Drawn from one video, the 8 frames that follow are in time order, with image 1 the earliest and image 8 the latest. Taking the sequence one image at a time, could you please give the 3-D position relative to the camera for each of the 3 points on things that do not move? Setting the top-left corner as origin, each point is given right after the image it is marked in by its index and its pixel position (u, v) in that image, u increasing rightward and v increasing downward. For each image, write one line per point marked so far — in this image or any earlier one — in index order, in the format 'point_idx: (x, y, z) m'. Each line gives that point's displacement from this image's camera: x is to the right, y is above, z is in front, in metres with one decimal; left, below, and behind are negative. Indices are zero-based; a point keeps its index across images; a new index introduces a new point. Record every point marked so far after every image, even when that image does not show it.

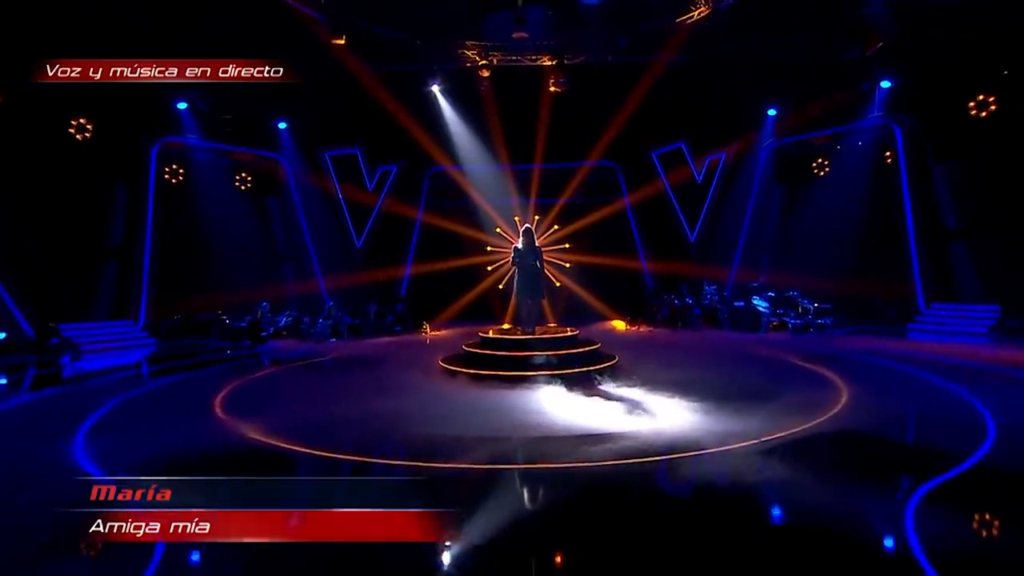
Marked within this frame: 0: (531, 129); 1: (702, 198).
0: (+0.4, +3.0, +12.9) m
1: (+3.8, +1.7, +13.5) m
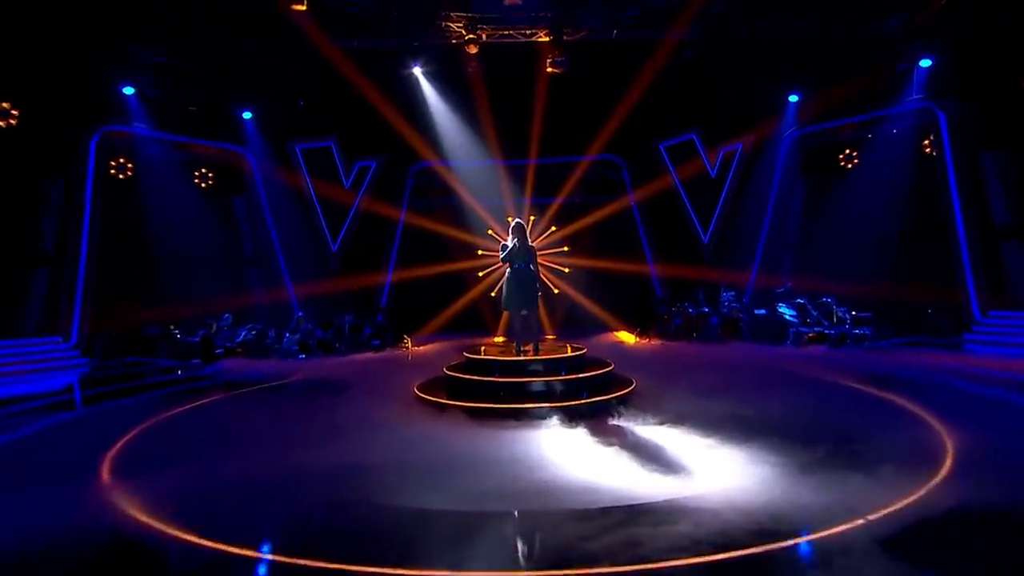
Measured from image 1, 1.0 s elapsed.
0: (+0.2, +2.8, +11.5) m
1: (+3.6, +1.6, +12.1) m
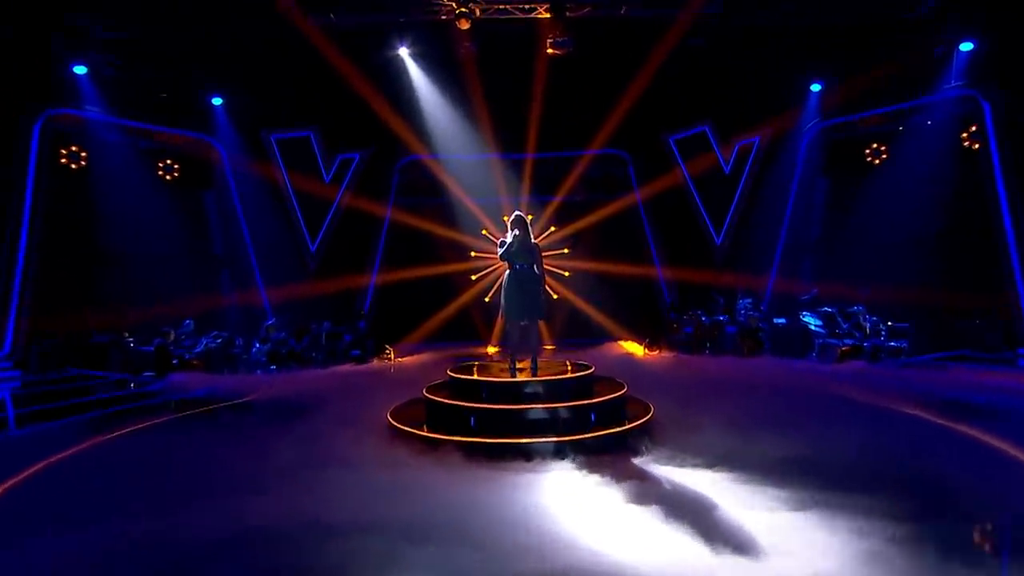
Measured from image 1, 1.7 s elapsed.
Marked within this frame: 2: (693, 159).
0: (+0.2, +2.8, +10.5) m
1: (+3.6, +1.5, +11.1) m
2: (+2.9, +2.1, +11.4) m
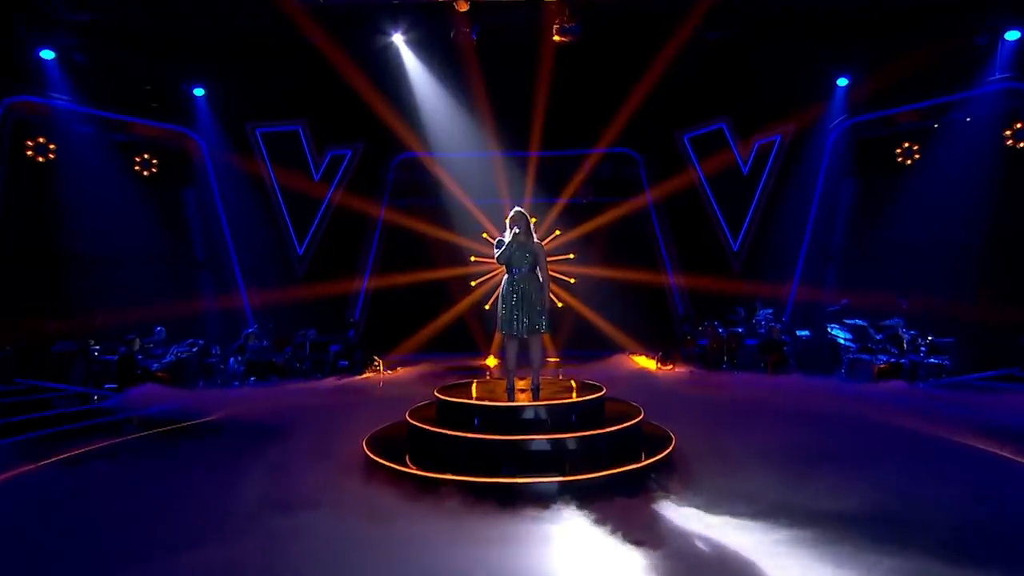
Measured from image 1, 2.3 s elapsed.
0: (+0.2, +2.7, +9.7) m
1: (+3.6, +1.4, +10.3) m
2: (+3.0, +2.0, +10.6) m
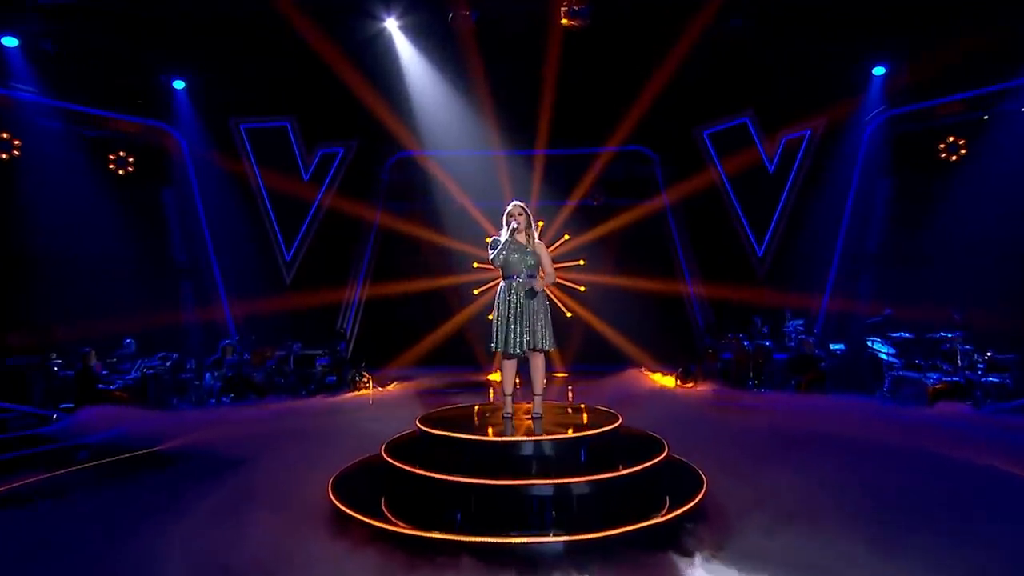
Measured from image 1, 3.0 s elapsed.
0: (+0.3, +2.6, +8.9) m
1: (+3.7, +1.3, +9.5) m
2: (+3.1, +1.9, +9.8) m
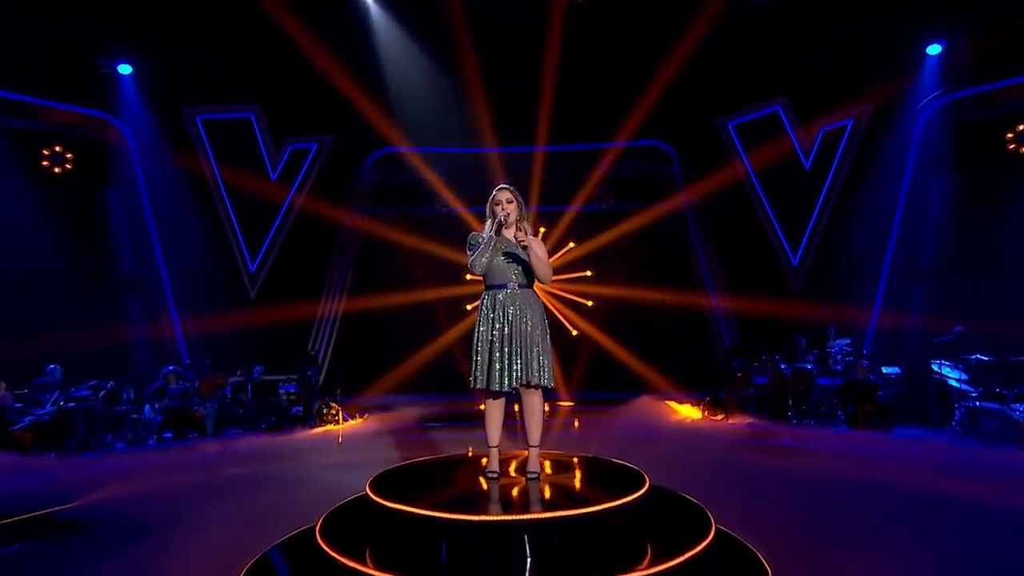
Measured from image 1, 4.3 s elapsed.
0: (+0.2, +2.4, +7.7) m
1: (+3.6, +1.1, +8.2) m
2: (+3.0, +1.7, +8.5) m
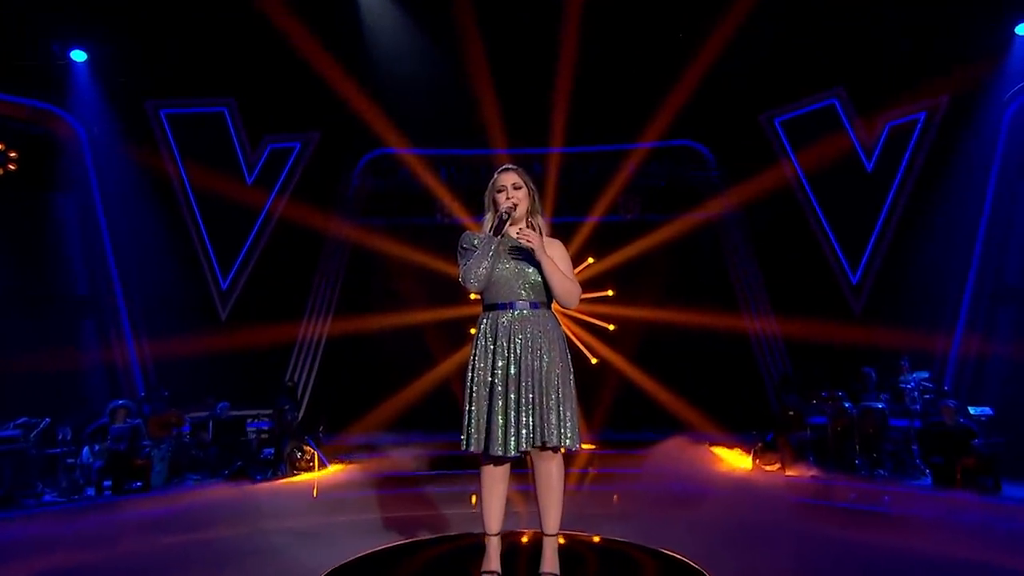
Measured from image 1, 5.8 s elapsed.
0: (+0.4, +2.2, +6.6) m
1: (+3.7, +0.9, +7.0) m
2: (+3.1, +1.5, +7.4) m
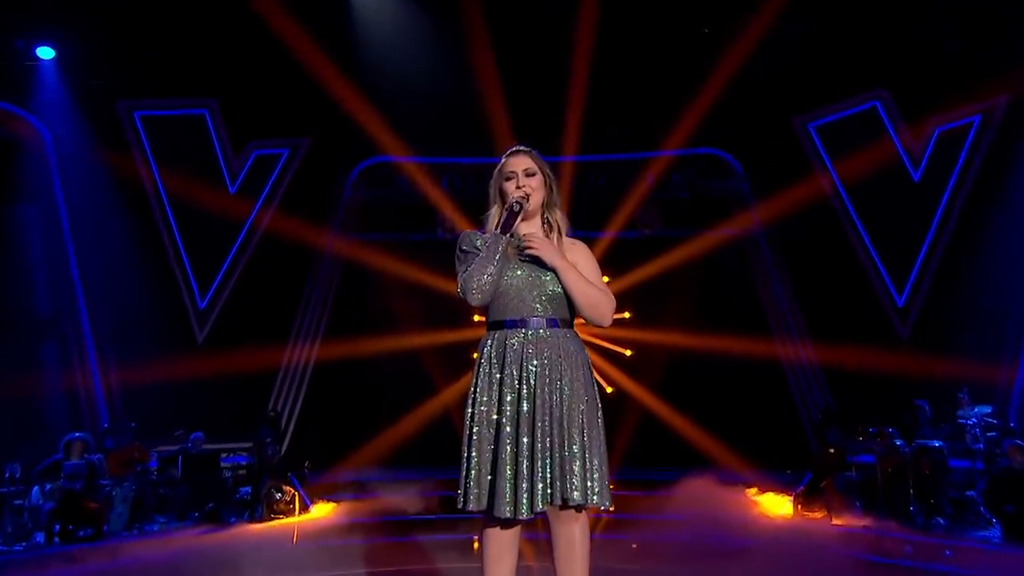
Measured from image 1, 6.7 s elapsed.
0: (+0.4, +2.0, +6.0) m
1: (+3.8, +0.7, +6.3) m
2: (+3.2, +1.2, +6.7) m
